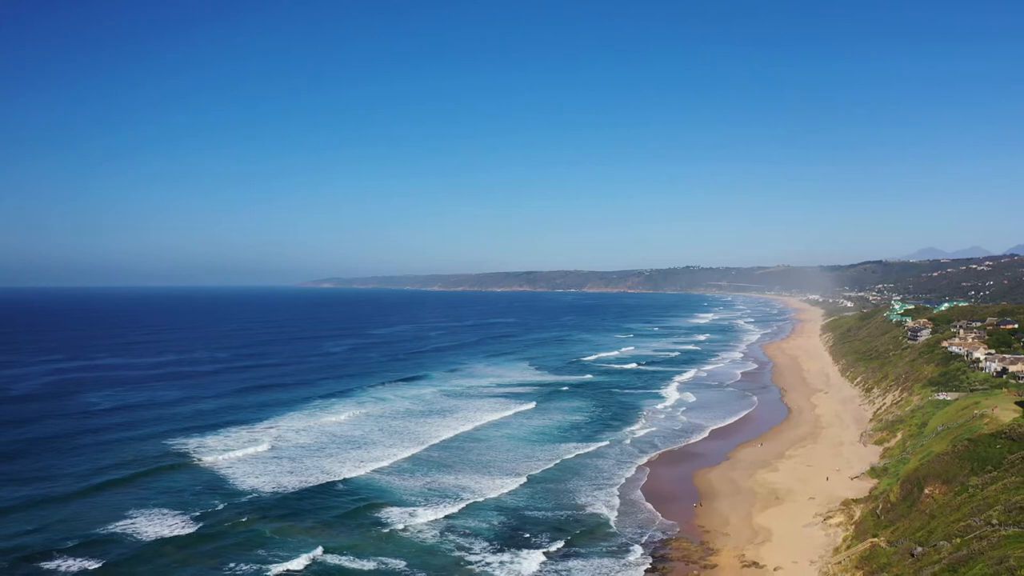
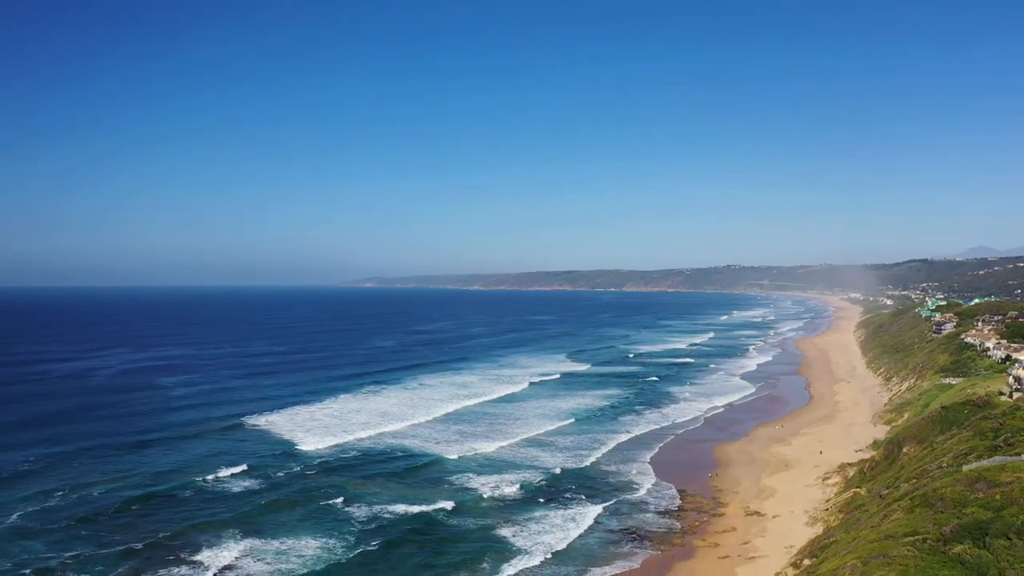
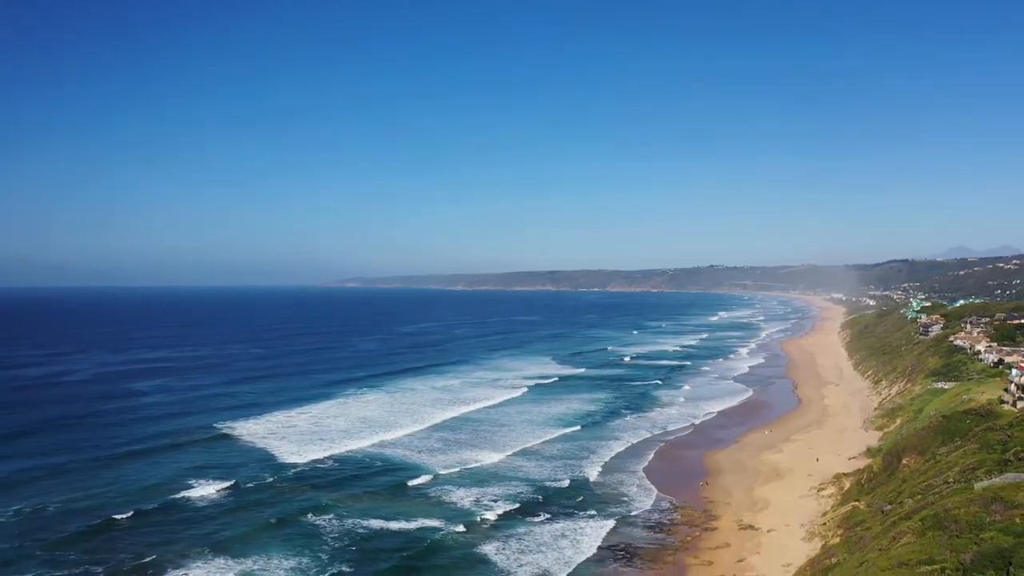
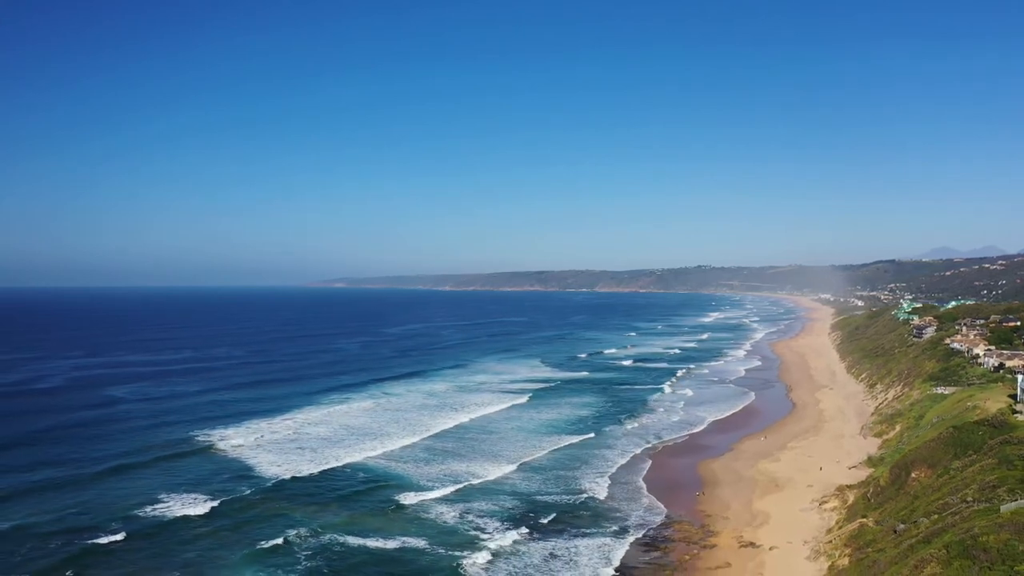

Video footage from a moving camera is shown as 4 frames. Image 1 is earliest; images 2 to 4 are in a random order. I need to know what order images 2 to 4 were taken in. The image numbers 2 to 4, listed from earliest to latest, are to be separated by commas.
4, 3, 2
